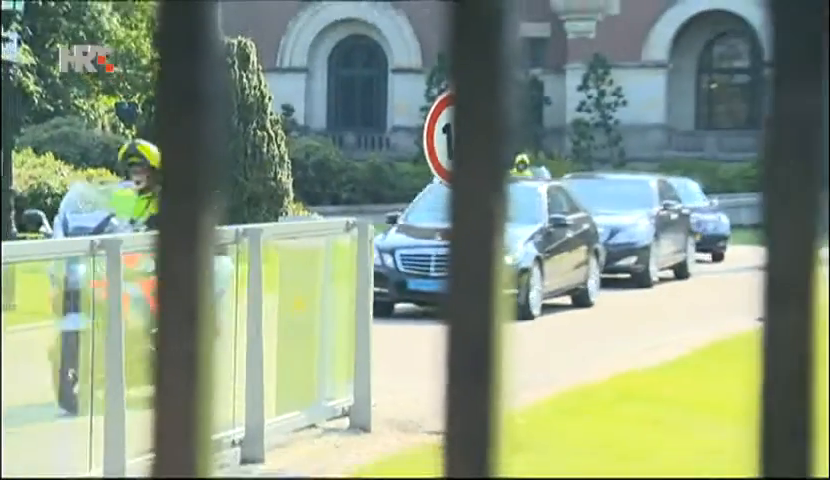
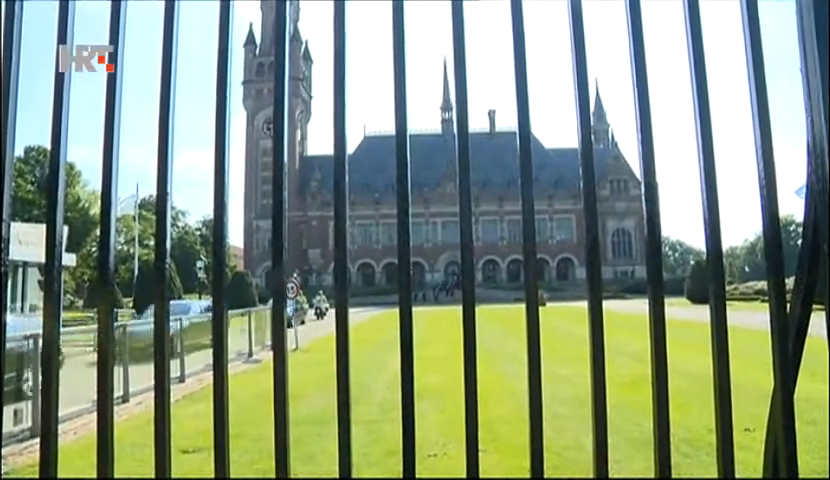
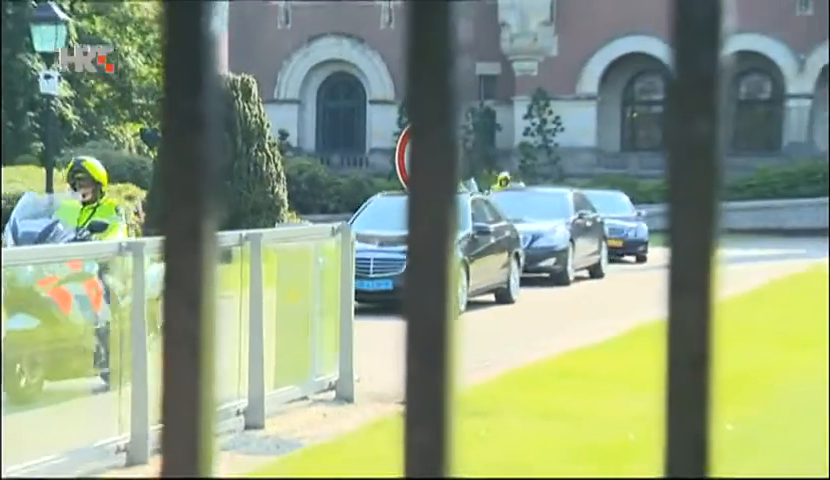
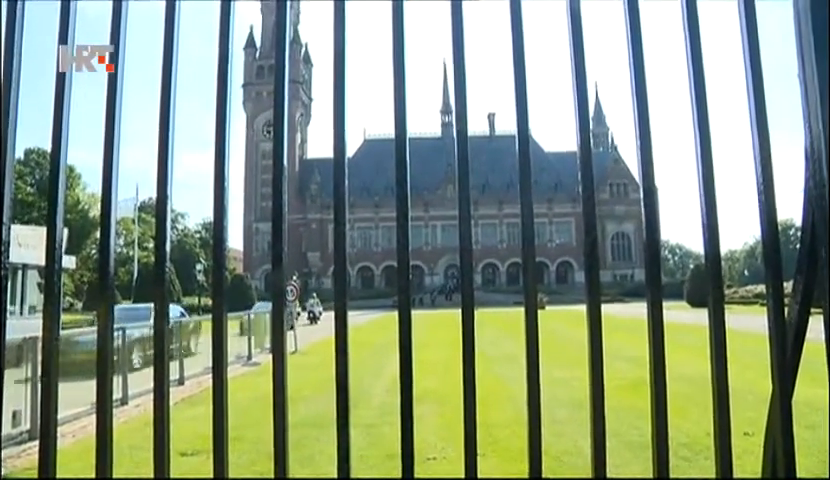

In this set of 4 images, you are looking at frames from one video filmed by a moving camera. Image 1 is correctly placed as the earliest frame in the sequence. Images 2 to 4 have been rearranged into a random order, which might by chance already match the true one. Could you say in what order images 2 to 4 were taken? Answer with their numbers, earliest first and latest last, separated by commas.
3, 2, 4
